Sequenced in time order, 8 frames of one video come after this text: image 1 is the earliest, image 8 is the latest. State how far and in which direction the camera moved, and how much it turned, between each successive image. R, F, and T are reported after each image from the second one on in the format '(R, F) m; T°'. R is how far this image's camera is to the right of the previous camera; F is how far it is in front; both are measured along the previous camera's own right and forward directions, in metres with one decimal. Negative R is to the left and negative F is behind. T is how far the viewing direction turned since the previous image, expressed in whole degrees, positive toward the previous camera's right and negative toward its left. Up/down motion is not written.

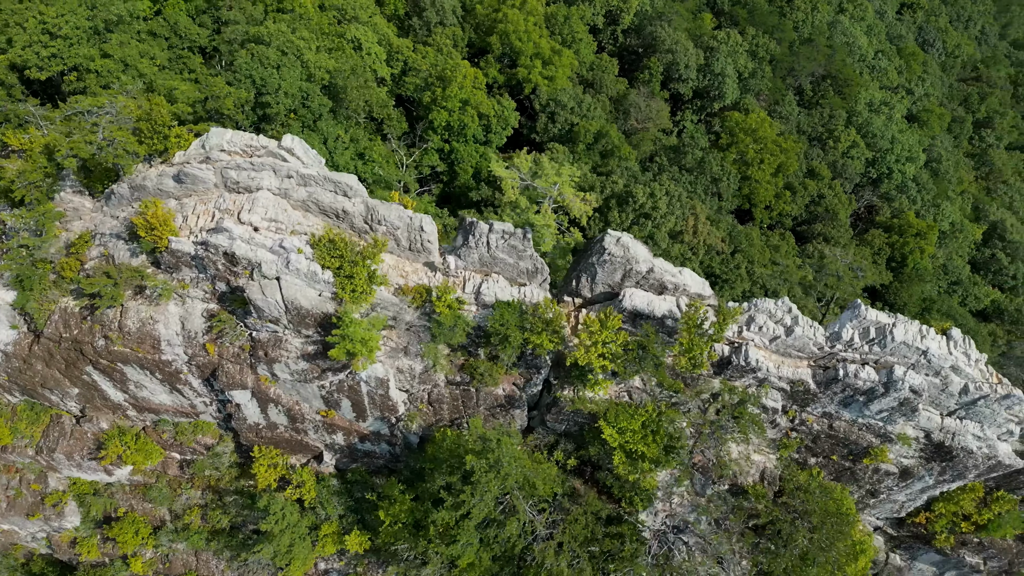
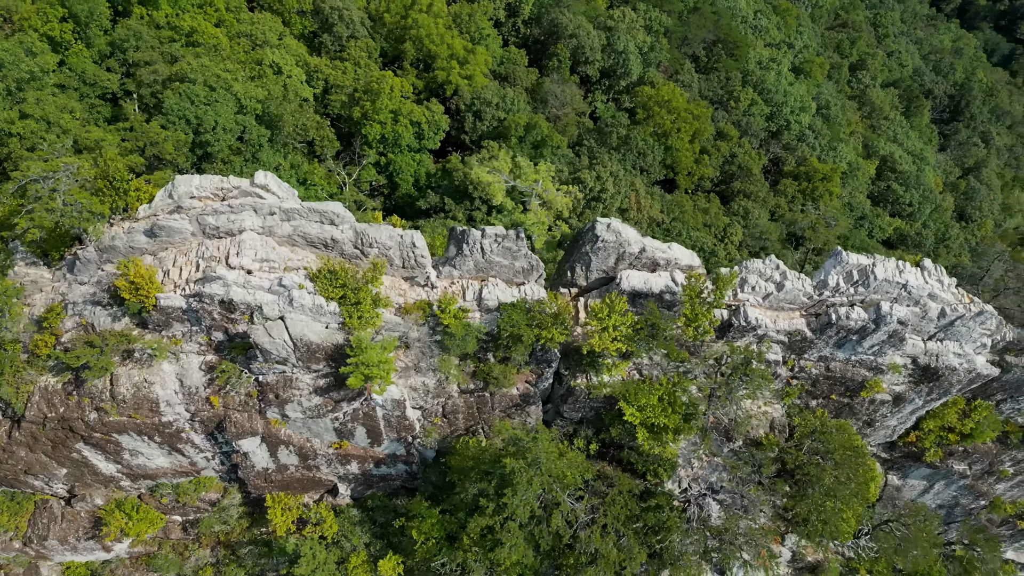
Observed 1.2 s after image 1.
(-2.5, -0.2) m; +7°
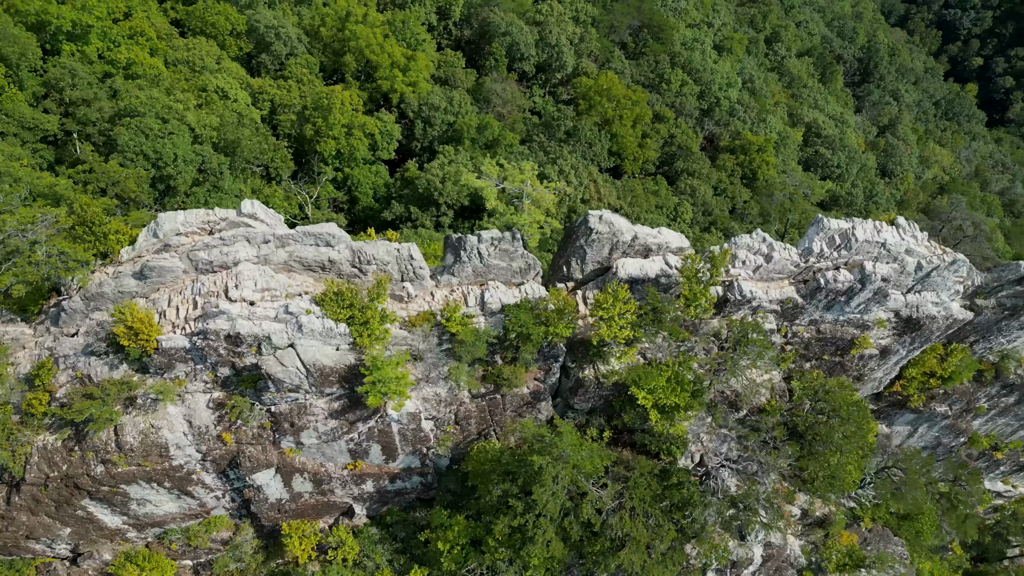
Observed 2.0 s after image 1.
(-1.8, -0.2) m; +5°
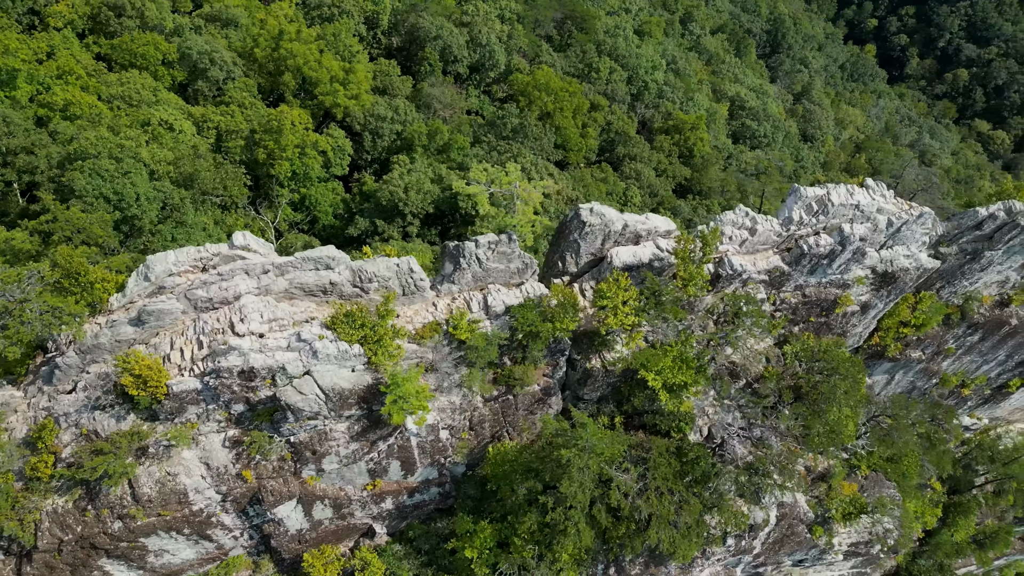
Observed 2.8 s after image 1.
(-1.9, -0.2) m; +5°
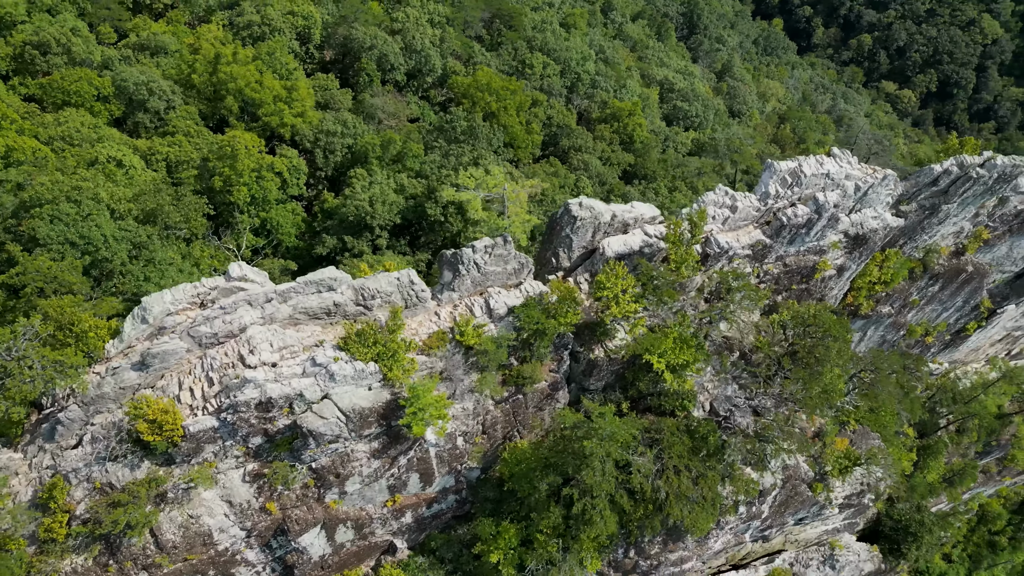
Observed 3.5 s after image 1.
(-1.8, -0.2) m; +5°
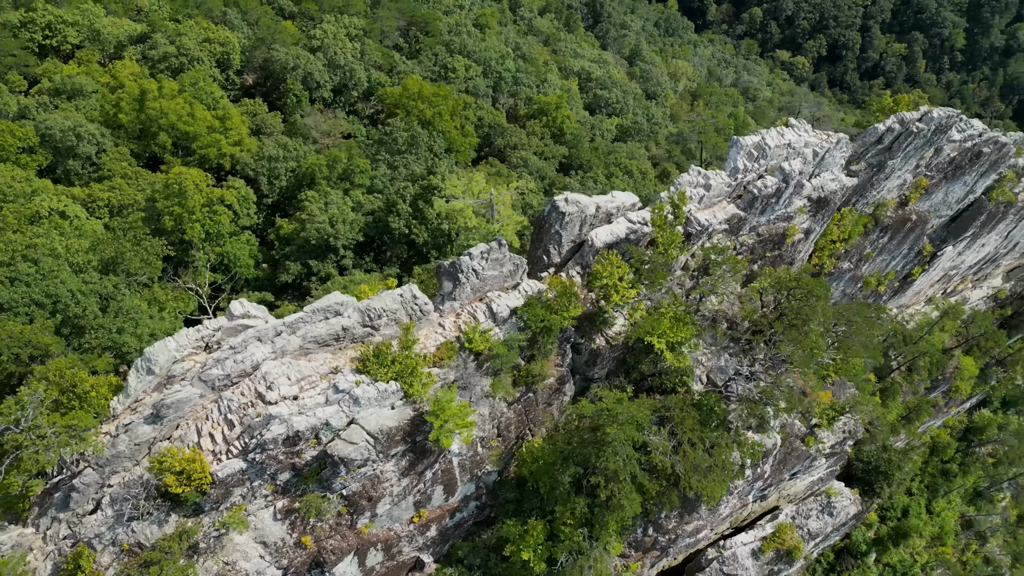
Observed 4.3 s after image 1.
(-2.1, -0.2) m; +5°
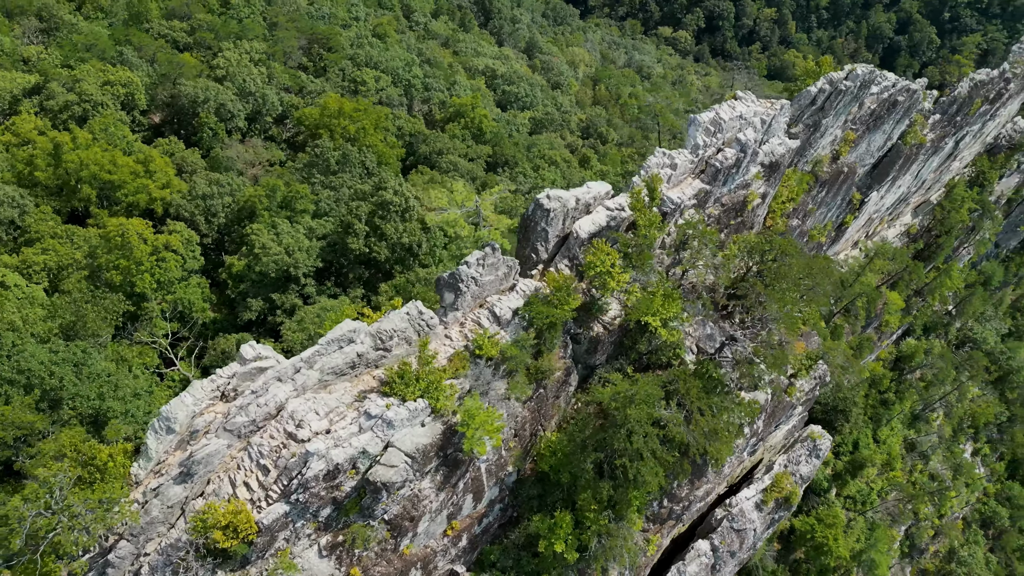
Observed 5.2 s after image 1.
(-2.5, -0.2) m; +6°
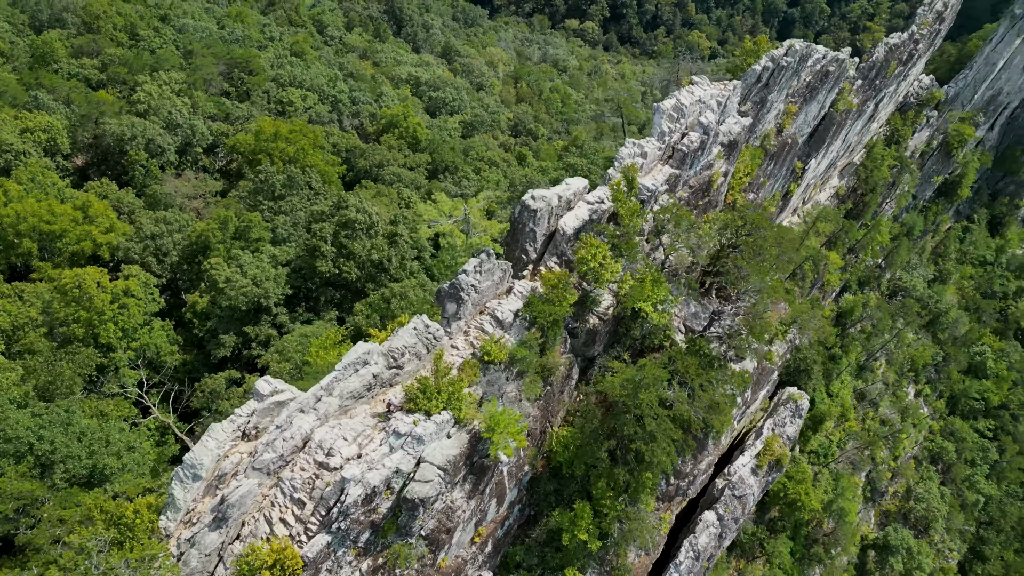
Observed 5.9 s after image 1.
(-2.0, -0.2) m; +5°
